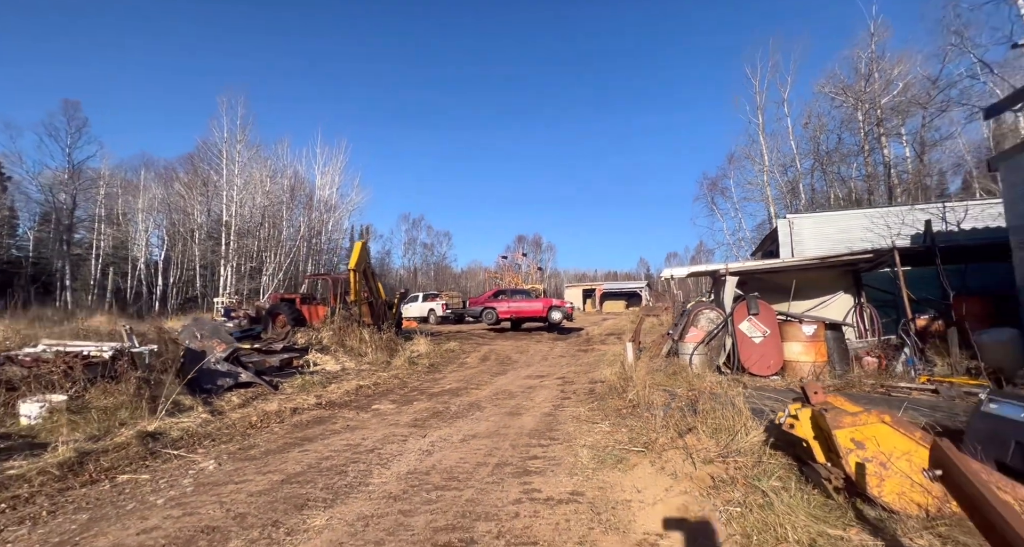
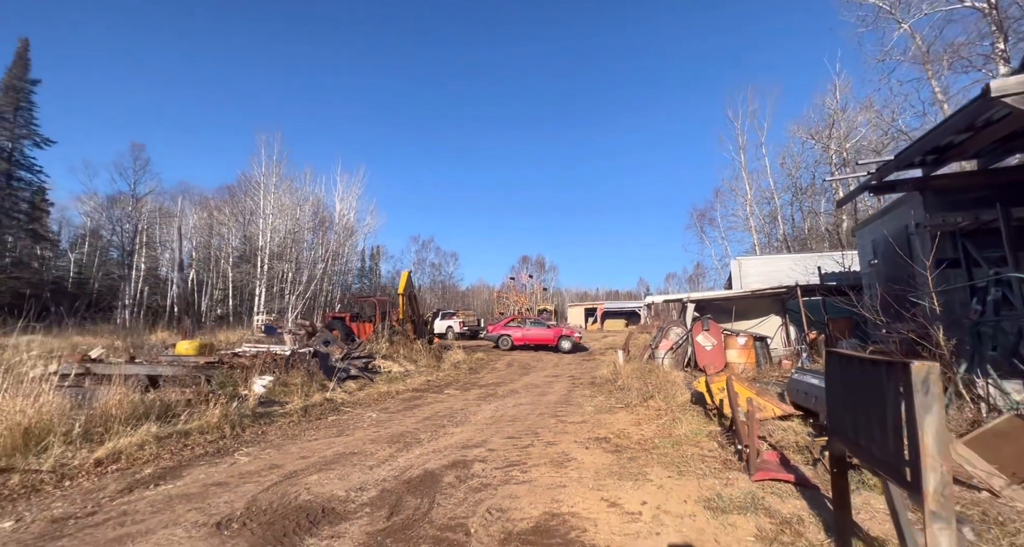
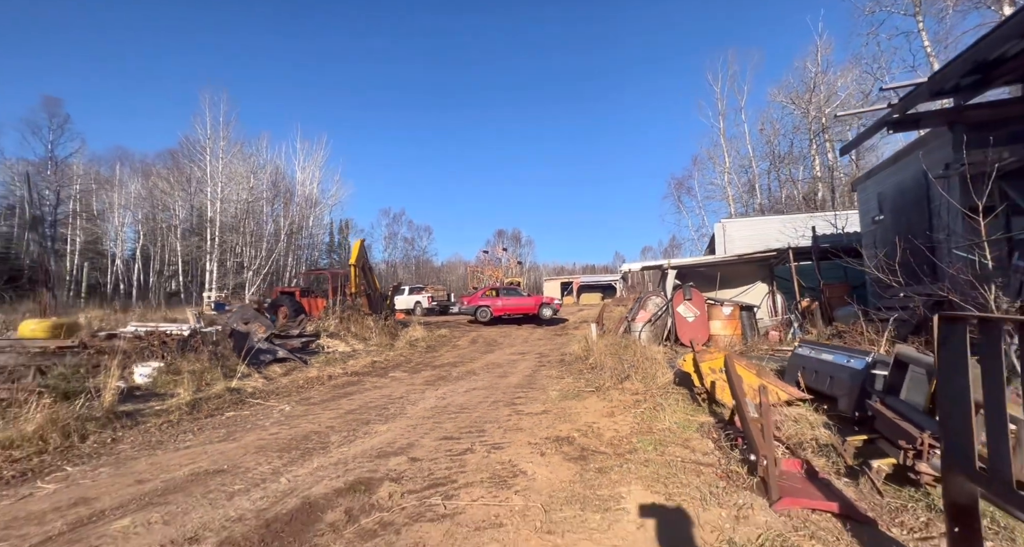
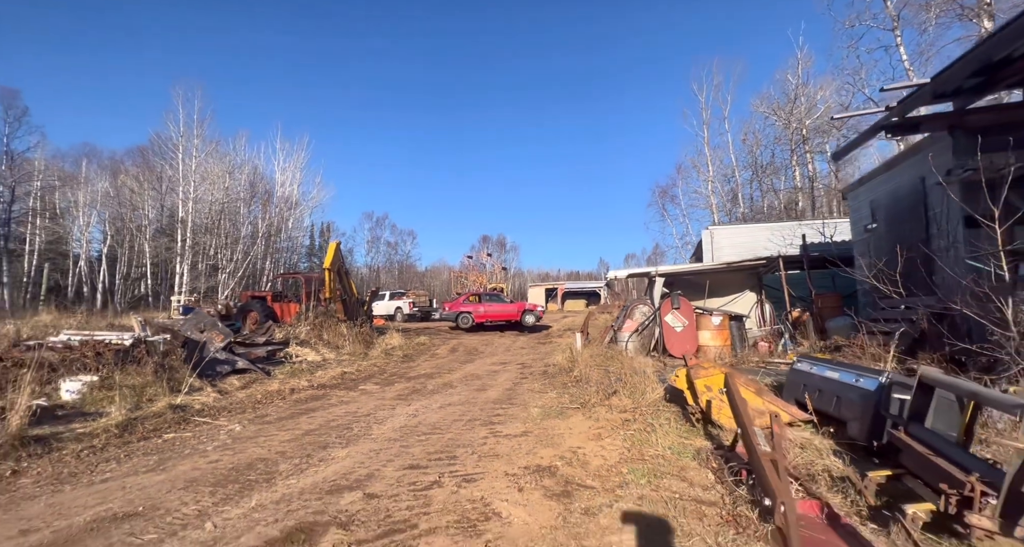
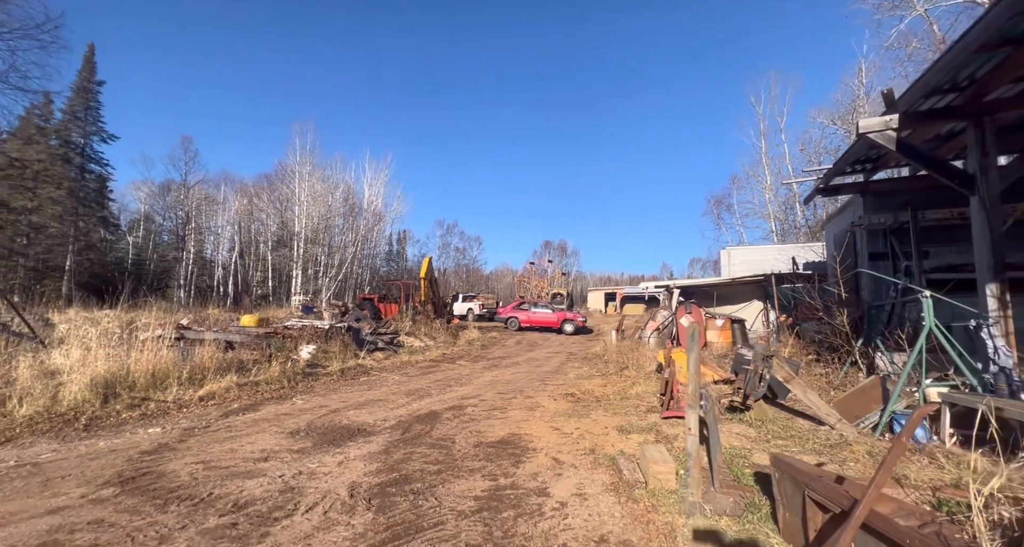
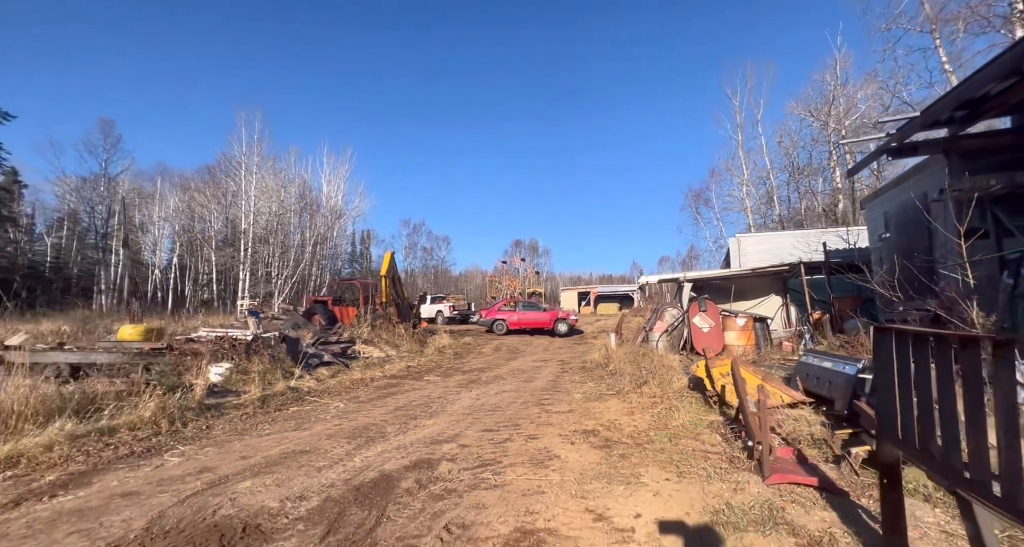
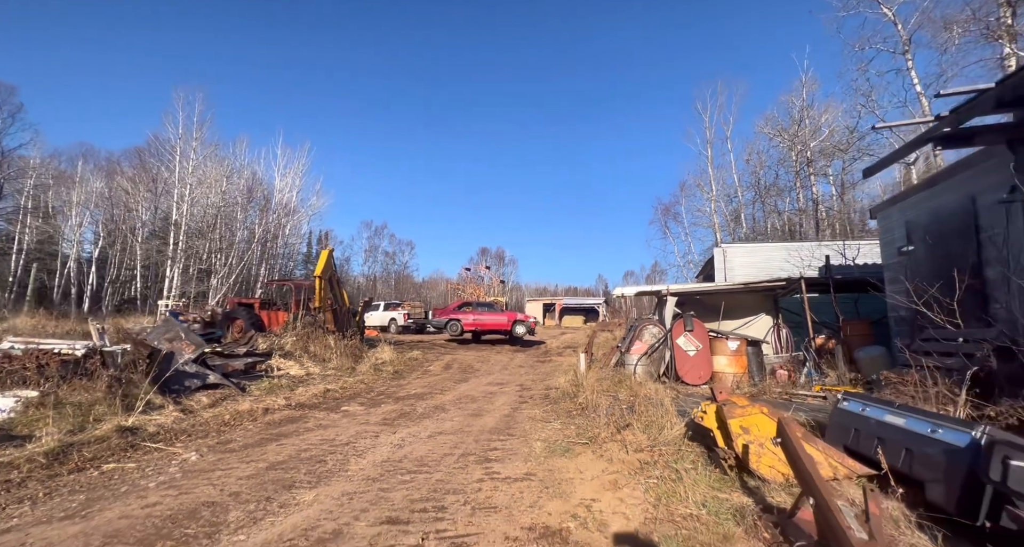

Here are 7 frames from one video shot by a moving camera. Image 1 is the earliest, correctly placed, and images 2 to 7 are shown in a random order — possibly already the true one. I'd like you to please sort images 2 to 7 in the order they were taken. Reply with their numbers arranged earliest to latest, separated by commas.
7, 4, 3, 6, 2, 5
